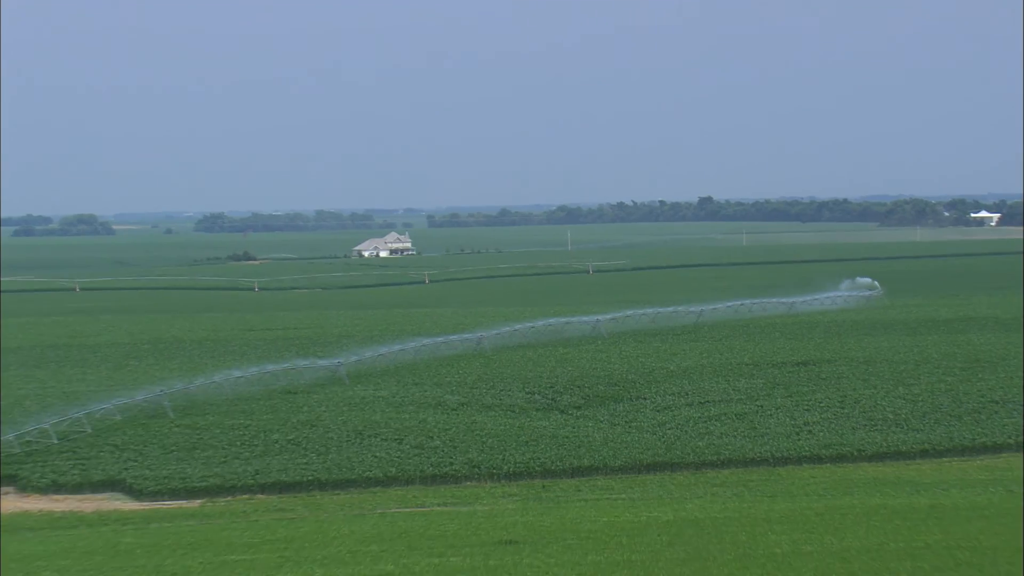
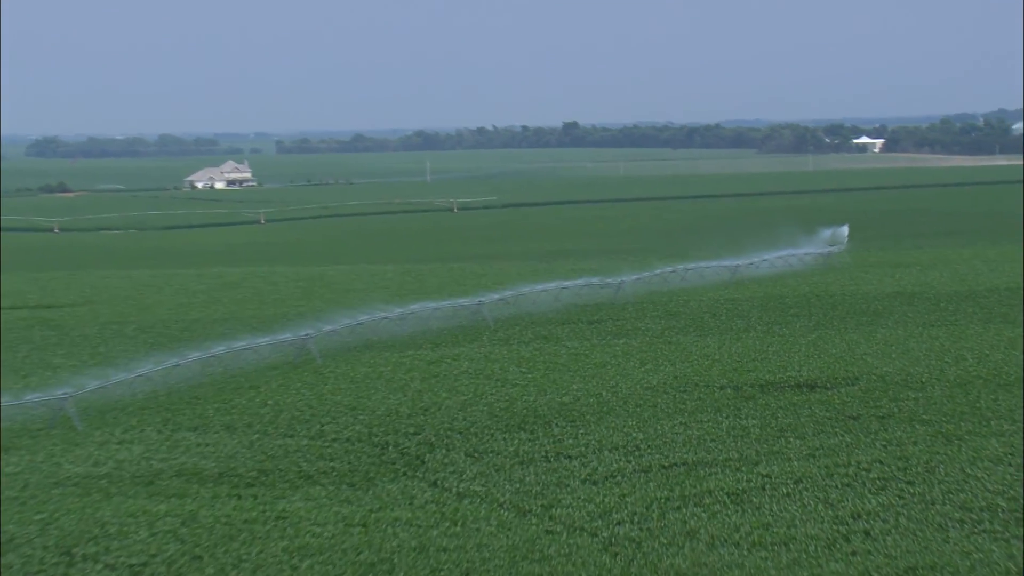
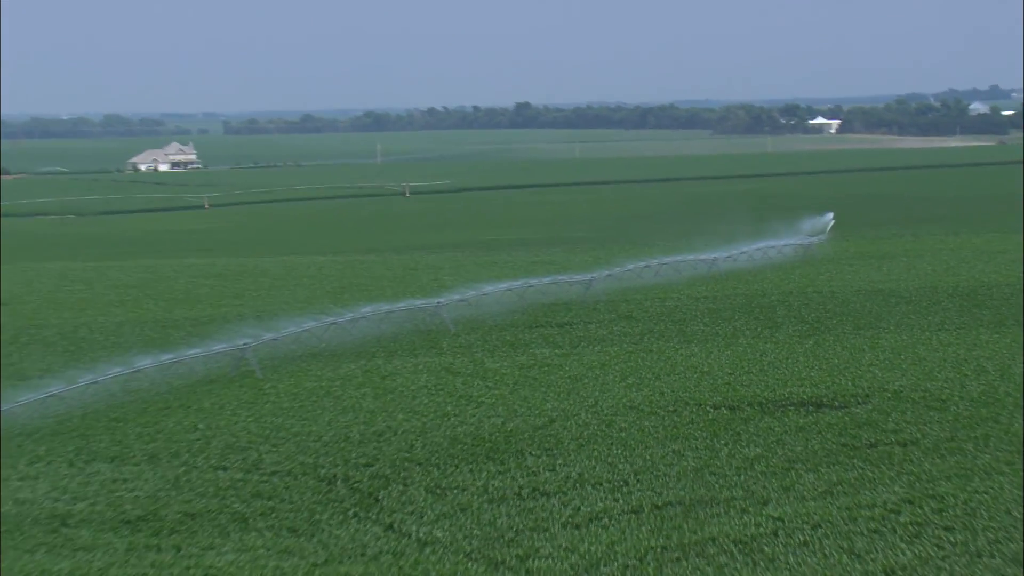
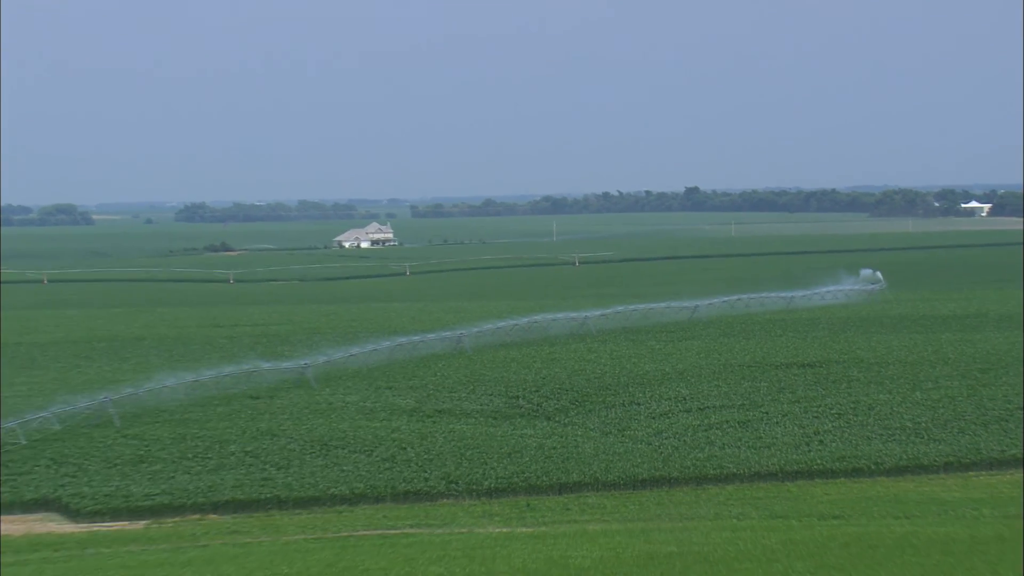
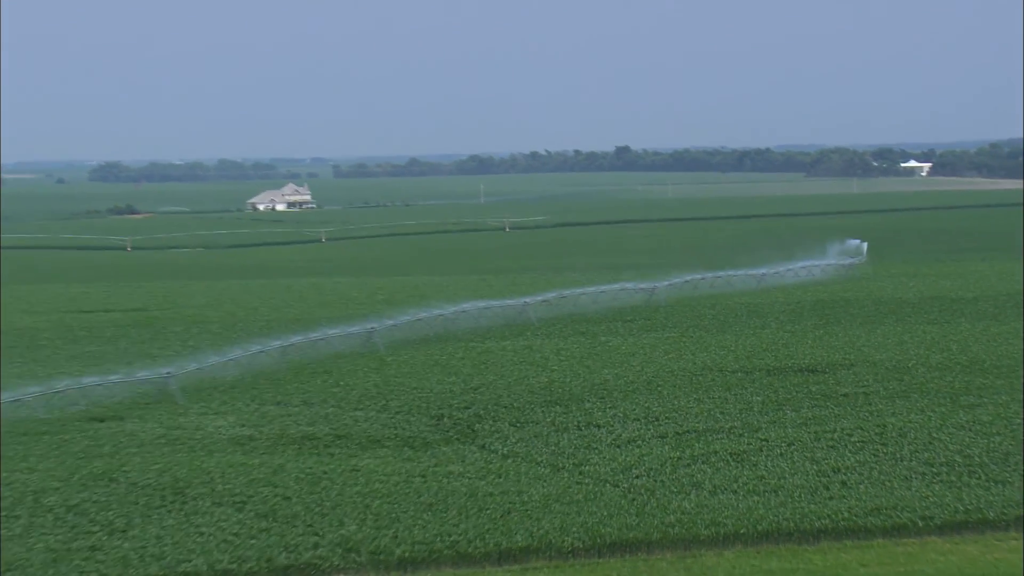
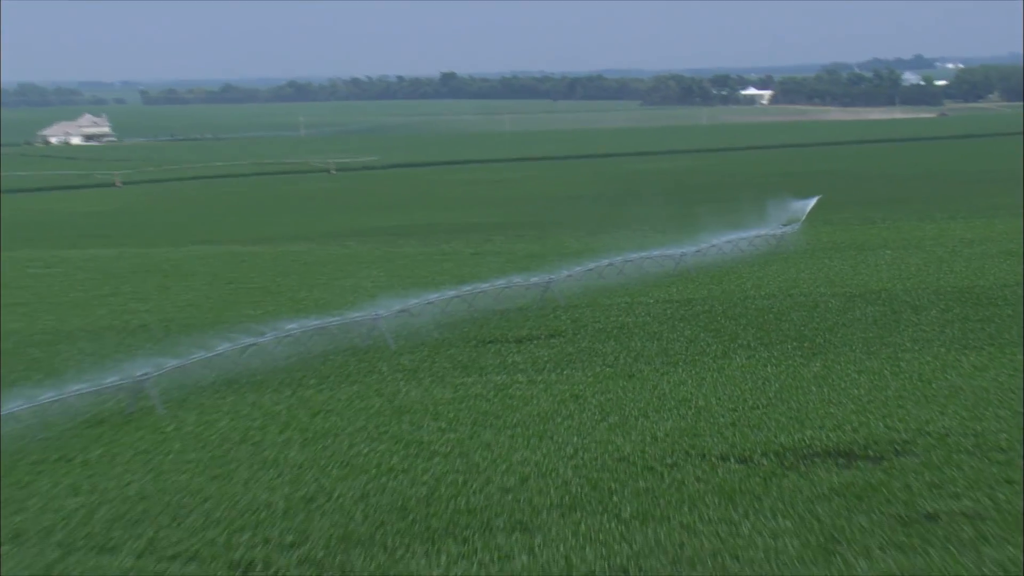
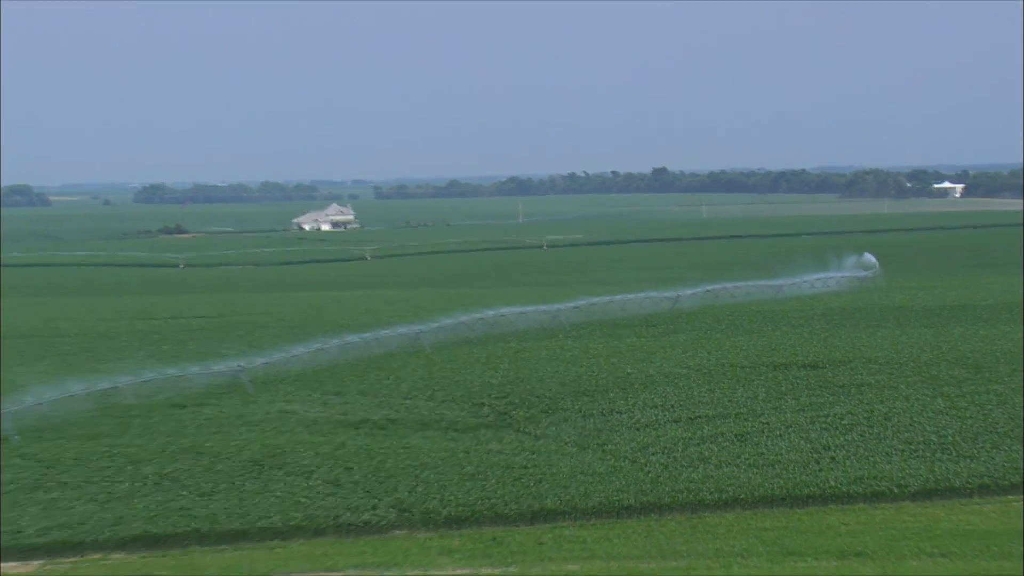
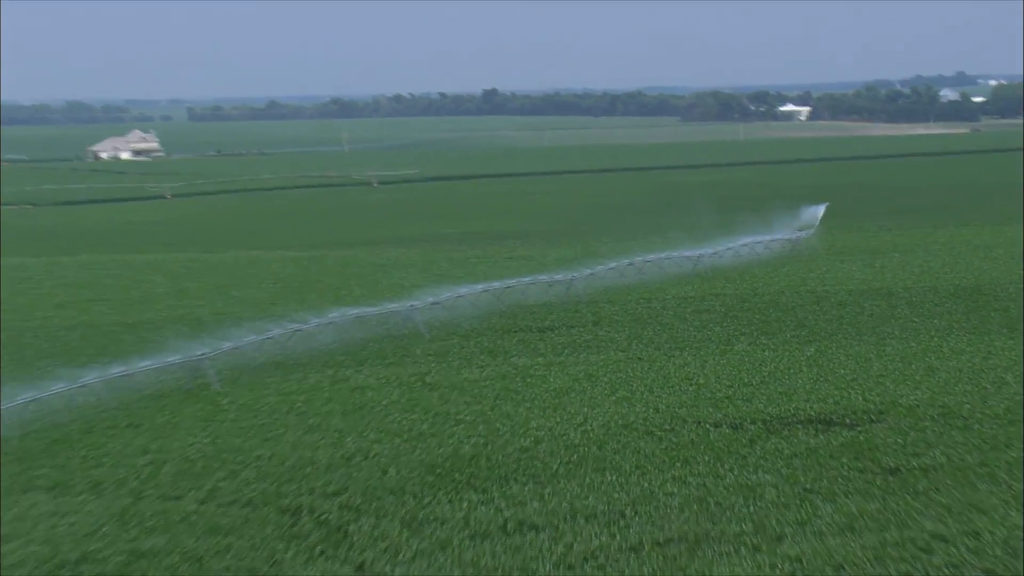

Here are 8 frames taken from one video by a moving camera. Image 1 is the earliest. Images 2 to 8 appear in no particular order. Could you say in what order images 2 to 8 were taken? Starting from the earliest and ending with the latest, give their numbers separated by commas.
4, 7, 5, 2, 3, 8, 6
